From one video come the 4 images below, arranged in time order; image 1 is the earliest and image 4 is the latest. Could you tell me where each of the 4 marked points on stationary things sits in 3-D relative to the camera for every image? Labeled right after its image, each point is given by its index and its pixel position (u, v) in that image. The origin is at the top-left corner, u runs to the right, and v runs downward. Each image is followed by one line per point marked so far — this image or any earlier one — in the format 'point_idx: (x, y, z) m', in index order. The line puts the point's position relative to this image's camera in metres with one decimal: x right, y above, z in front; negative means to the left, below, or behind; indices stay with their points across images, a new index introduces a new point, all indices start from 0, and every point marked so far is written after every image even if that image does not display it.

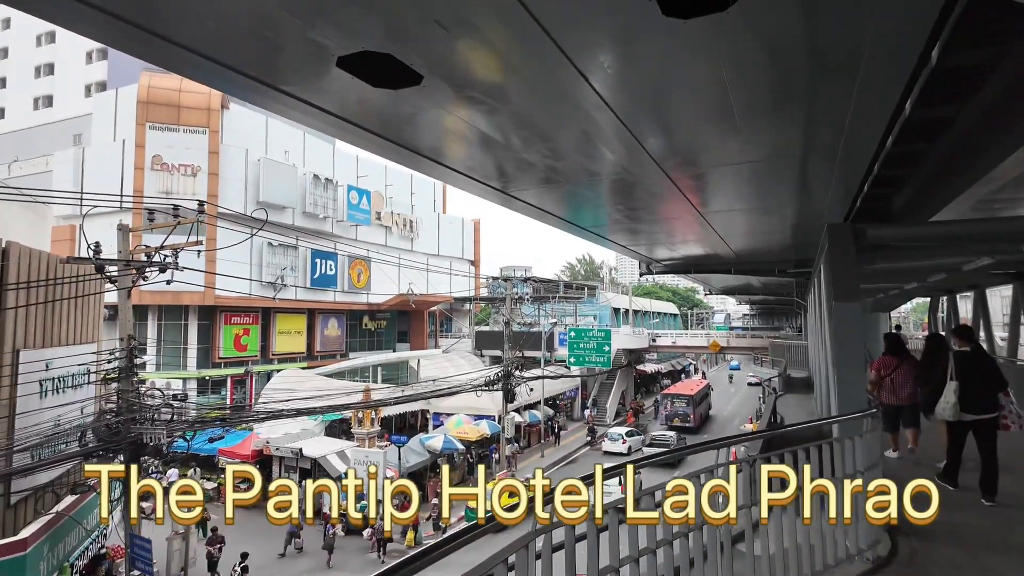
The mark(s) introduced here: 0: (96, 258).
0: (-5.9, +0.4, +8.0) m
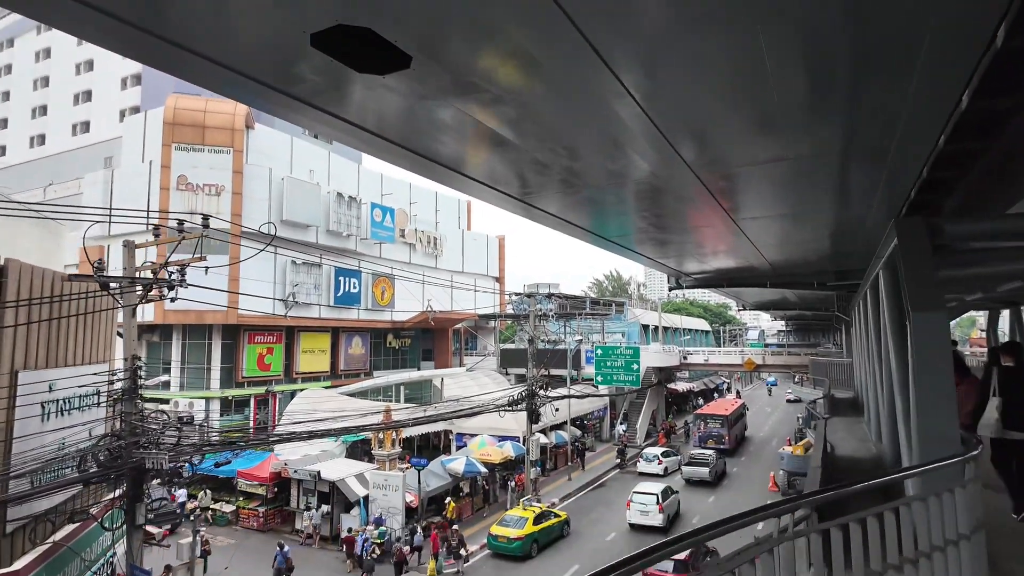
0: (-5.6, +0.2, +7.7) m
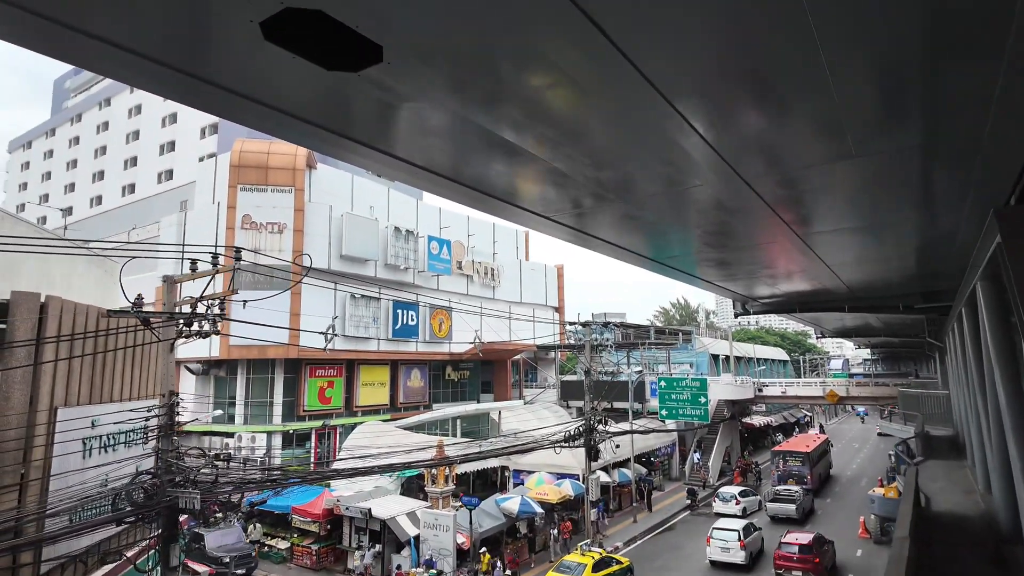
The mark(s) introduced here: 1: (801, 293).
0: (-5.1, -0.3, +7.7) m
1: (+7.2, -0.1, +14.0) m
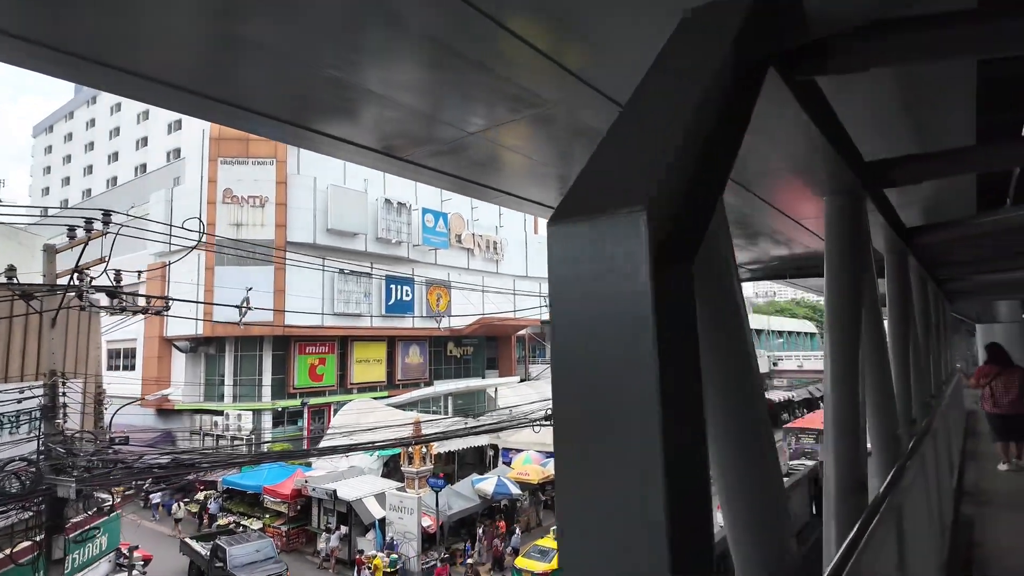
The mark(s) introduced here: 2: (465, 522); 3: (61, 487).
0: (-6.3, +0.1, +7.1) m
1: (+6.3, +0.7, +12.6) m
2: (-1.3, -6.5, +15.7) m
3: (-5.6, -2.4, +6.9) m
